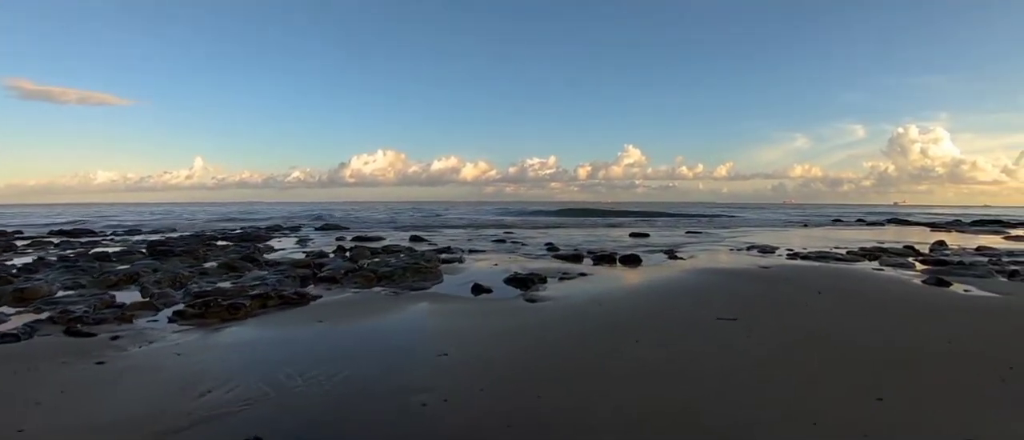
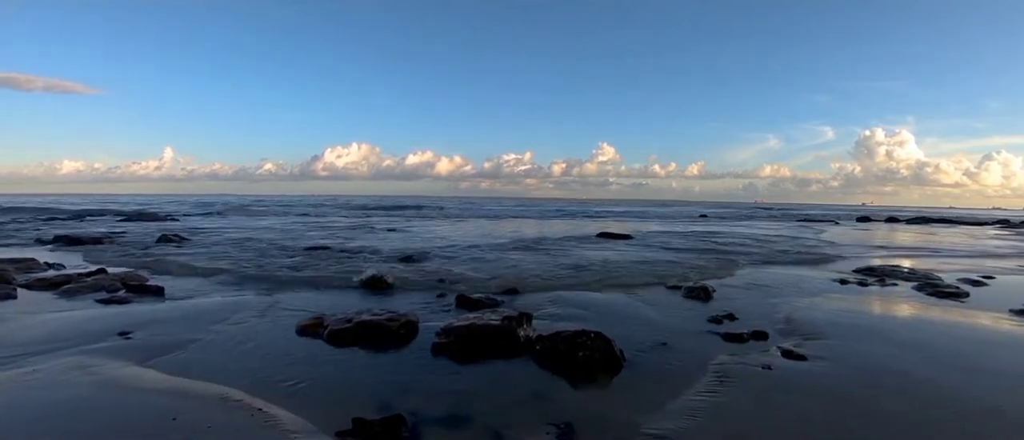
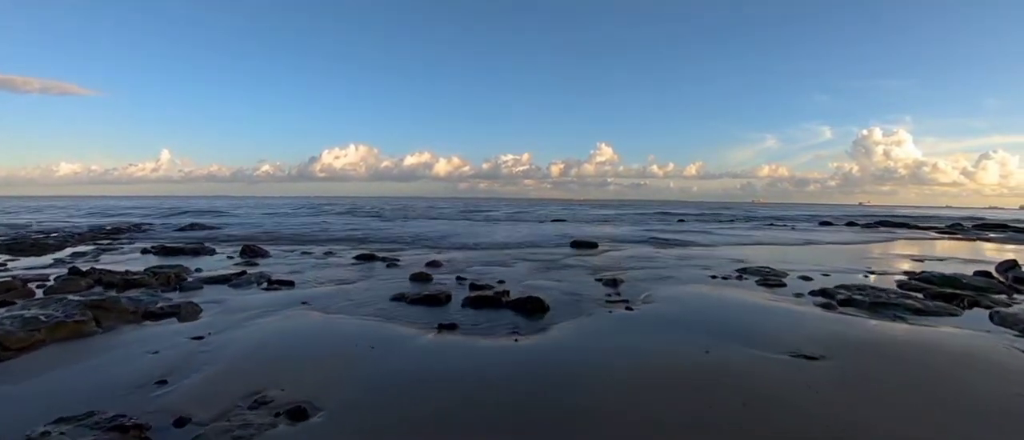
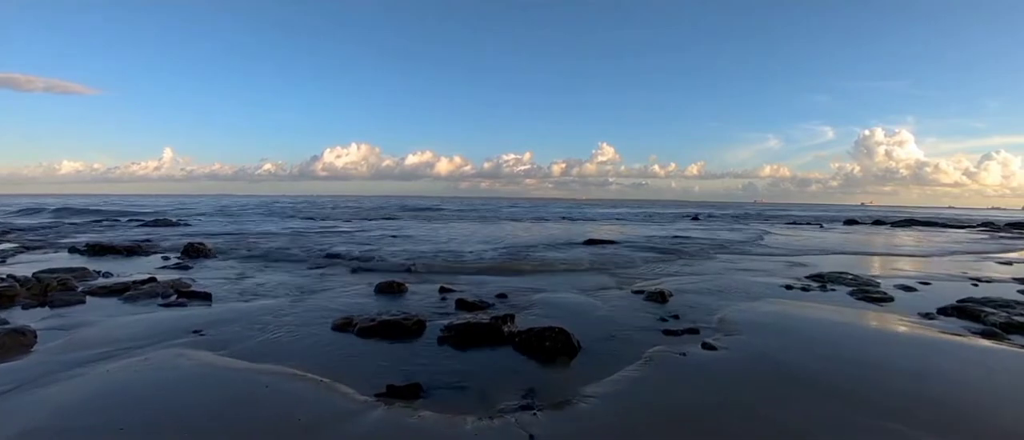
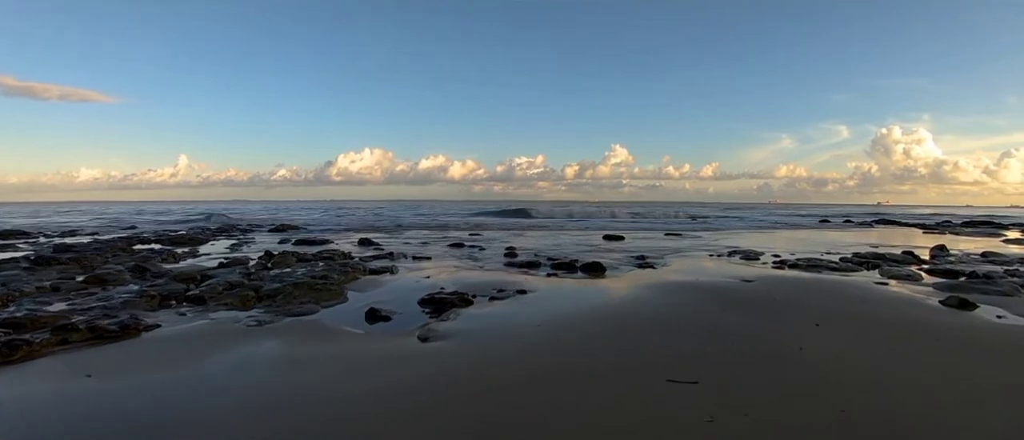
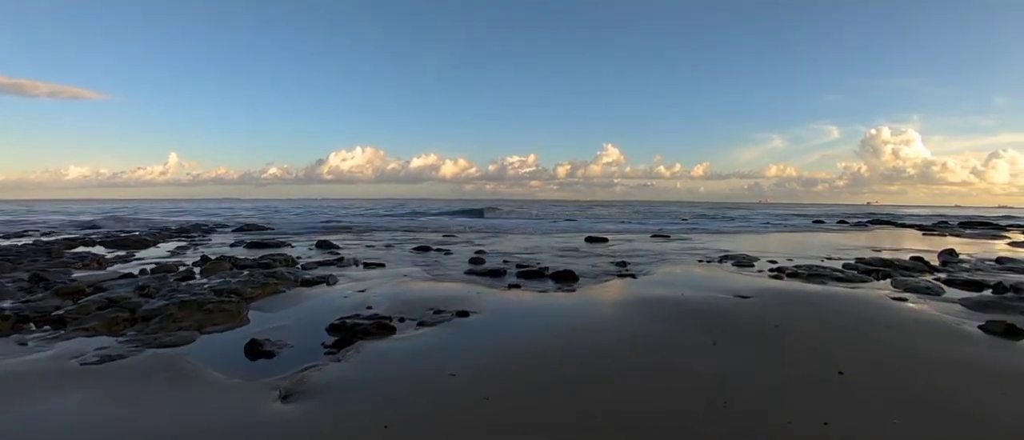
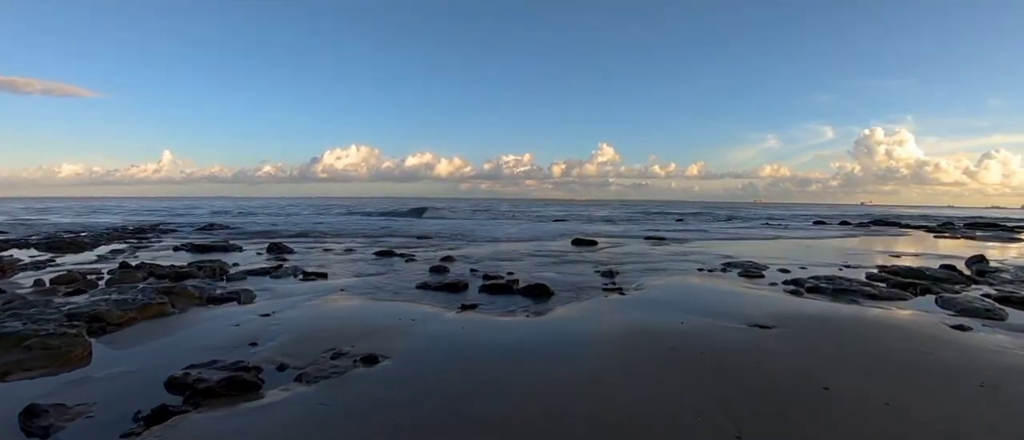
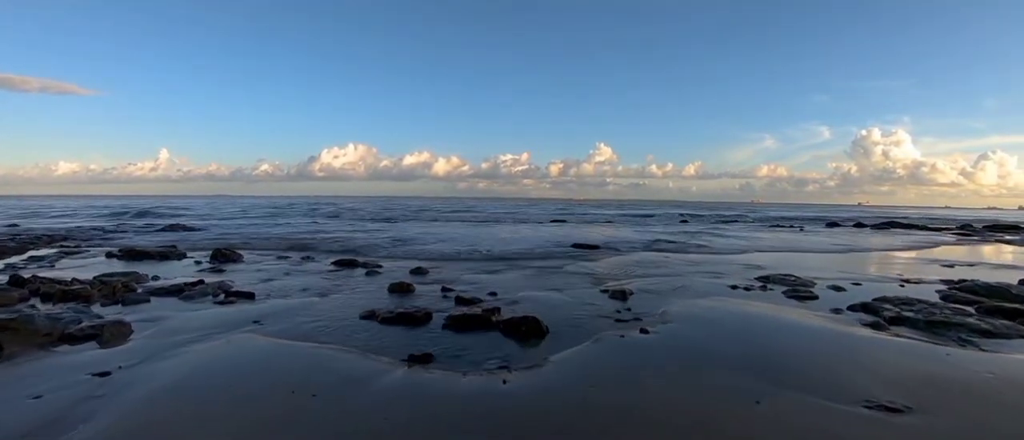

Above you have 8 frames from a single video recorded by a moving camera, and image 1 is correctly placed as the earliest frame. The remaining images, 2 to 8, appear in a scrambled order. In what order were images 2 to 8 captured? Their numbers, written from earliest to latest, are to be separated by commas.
5, 6, 7, 3, 8, 4, 2
